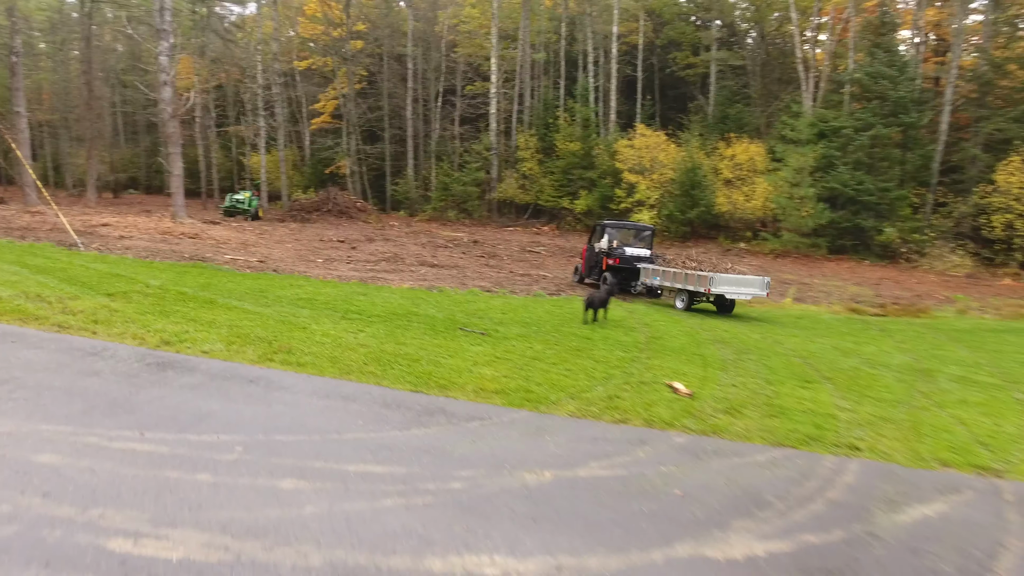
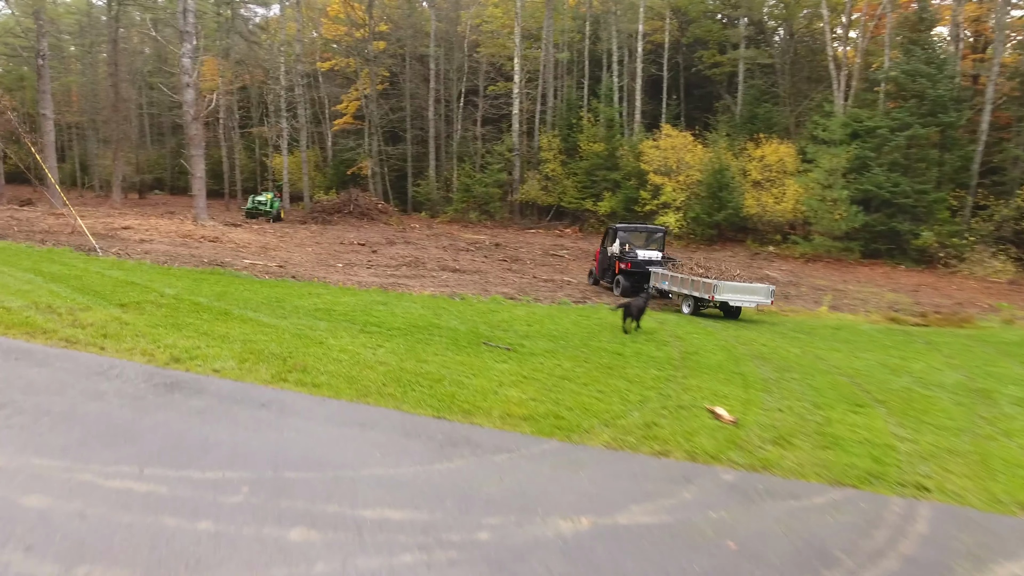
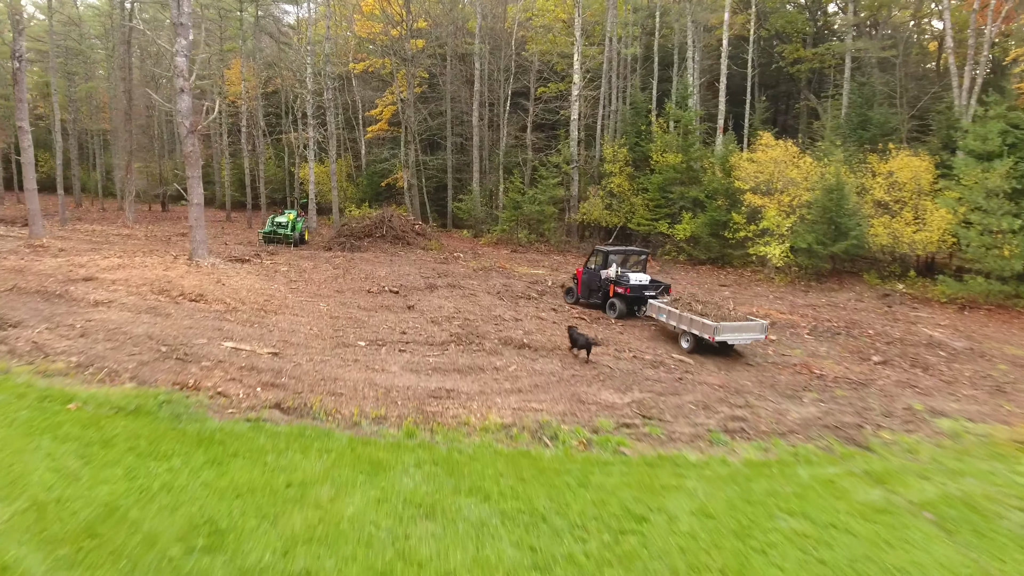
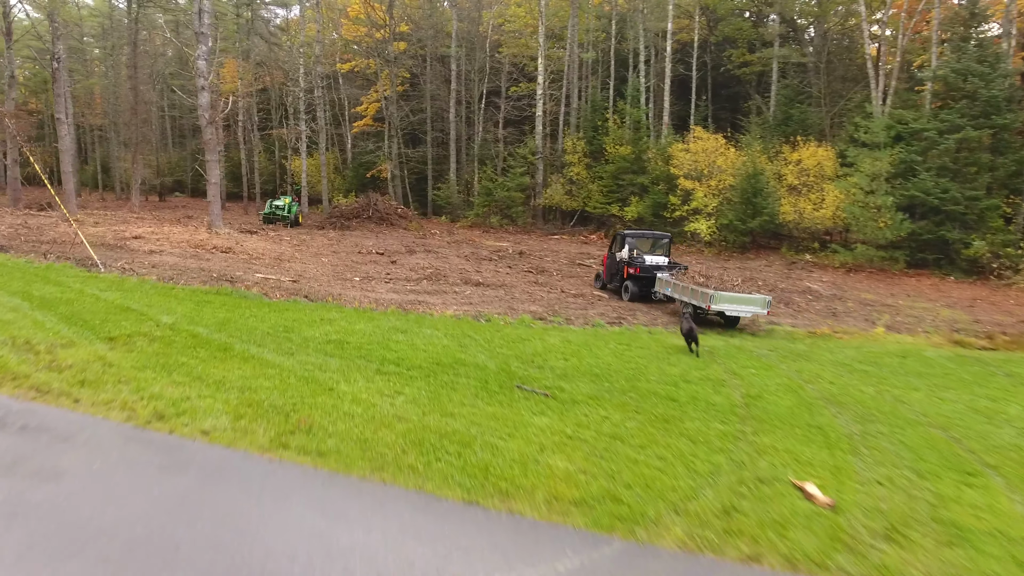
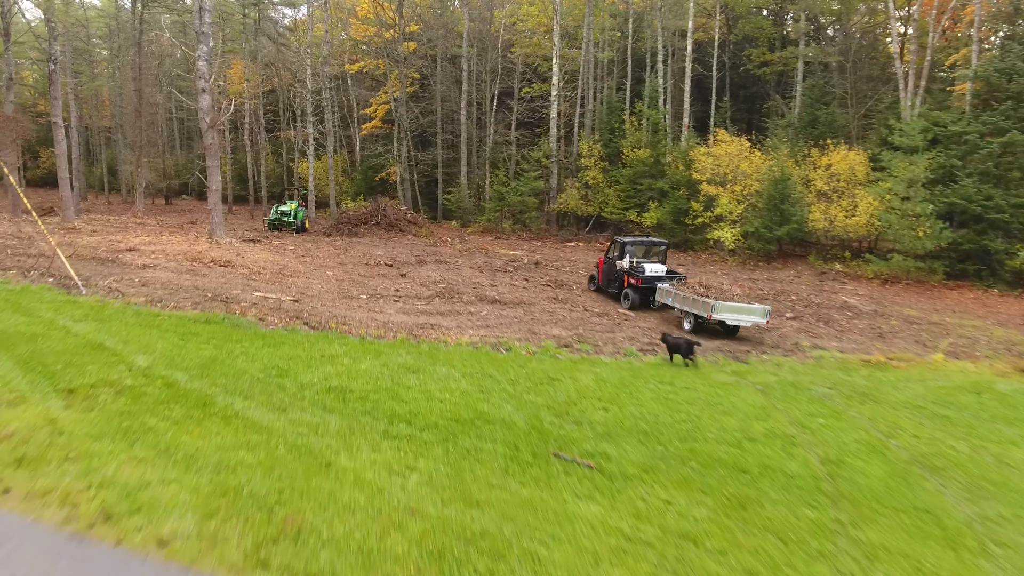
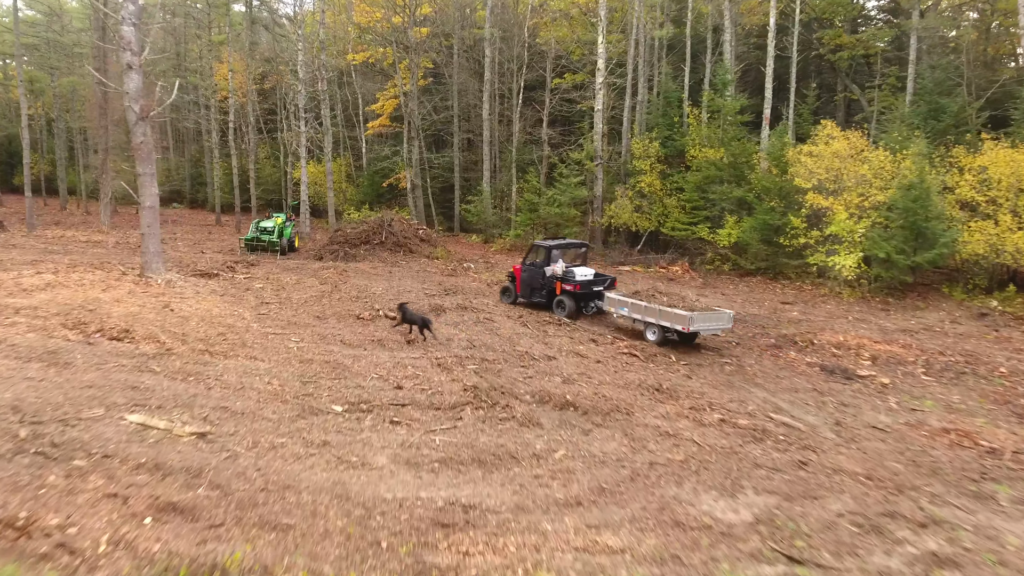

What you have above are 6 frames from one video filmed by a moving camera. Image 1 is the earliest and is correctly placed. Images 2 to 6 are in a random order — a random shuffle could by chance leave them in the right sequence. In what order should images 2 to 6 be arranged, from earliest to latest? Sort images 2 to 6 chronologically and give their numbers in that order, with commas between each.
2, 4, 5, 3, 6
